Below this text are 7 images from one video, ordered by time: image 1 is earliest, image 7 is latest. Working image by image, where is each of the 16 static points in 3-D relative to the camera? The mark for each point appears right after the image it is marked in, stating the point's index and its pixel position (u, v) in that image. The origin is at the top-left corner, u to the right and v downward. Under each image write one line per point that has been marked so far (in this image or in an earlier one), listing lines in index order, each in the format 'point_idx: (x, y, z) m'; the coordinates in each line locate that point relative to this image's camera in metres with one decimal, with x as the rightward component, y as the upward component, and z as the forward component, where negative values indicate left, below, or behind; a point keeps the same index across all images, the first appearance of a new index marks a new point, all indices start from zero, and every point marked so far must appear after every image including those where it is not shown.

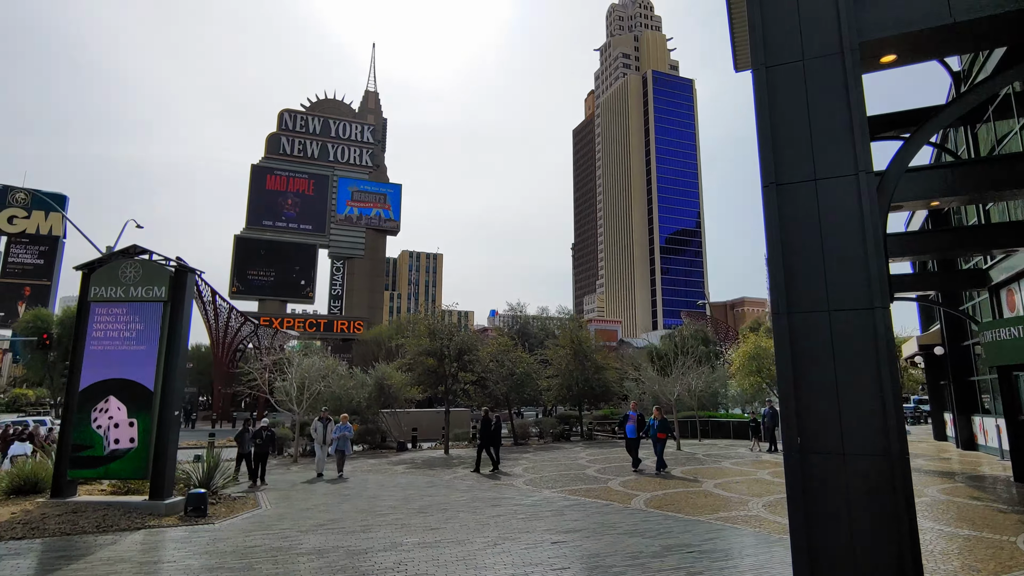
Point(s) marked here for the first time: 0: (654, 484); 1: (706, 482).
0: (+2.8, -3.9, +11.4) m
1: (+3.8, -3.8, +11.5) m
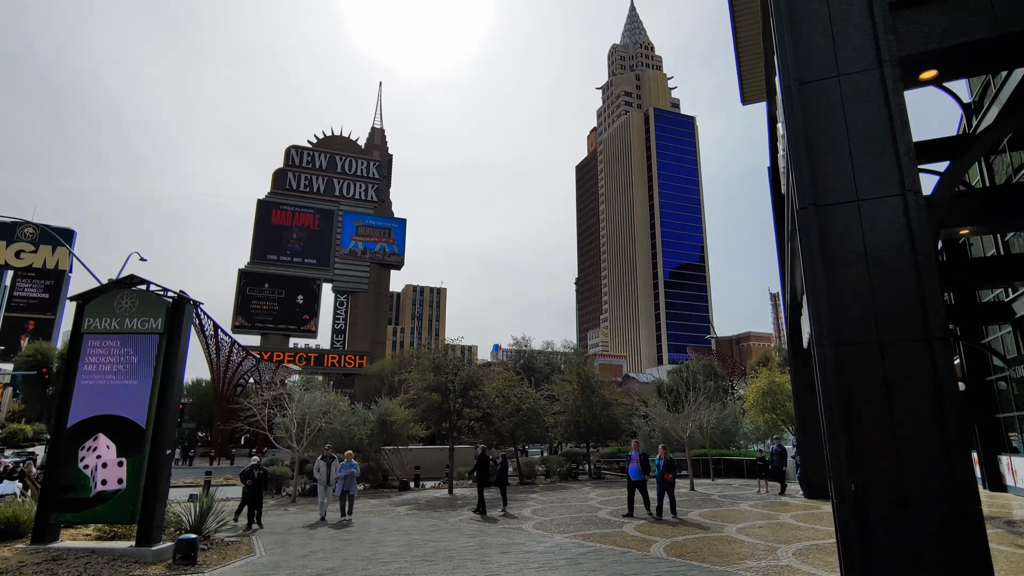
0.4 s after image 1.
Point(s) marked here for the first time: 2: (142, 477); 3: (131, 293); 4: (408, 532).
0: (+3.0, -4.5, +10.8) m
1: (+4.0, -4.4, +10.9) m
2: (-5.1, -2.6, +8.0) m
3: (-5.7, -0.1, +8.7) m
4: (-2.0, -4.6, +11.0) m
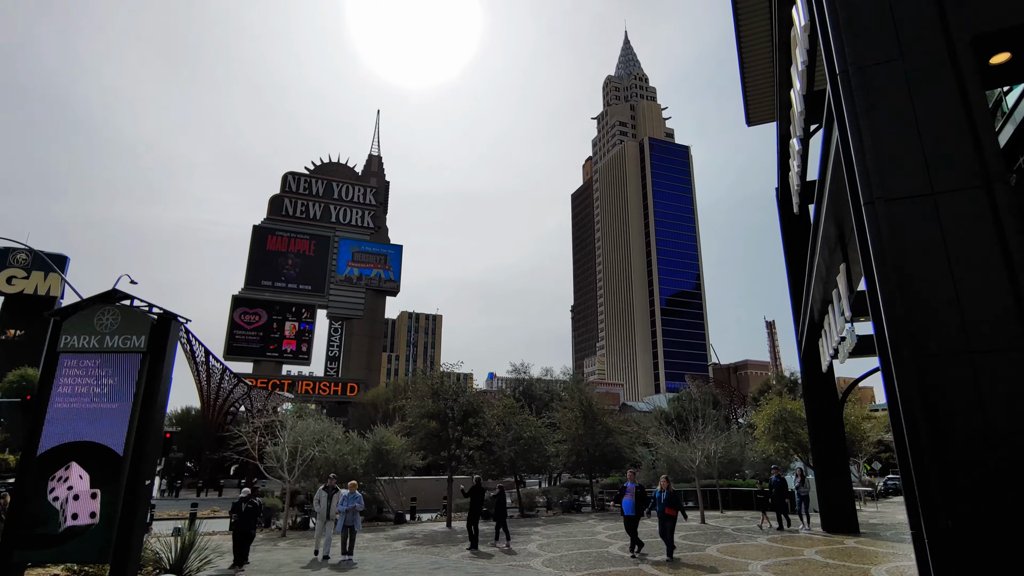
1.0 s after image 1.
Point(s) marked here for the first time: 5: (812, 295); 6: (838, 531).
0: (+3.1, -4.8, +10.0) m
1: (+4.1, -4.8, +10.1) m
2: (-4.9, -2.8, +7.3) m
3: (-5.5, -0.3, +8.0) m
4: (-1.9, -4.9, +10.2) m
5: (+5.7, -0.1, +11.0) m
6: (+8.2, -6.1, +14.7) m
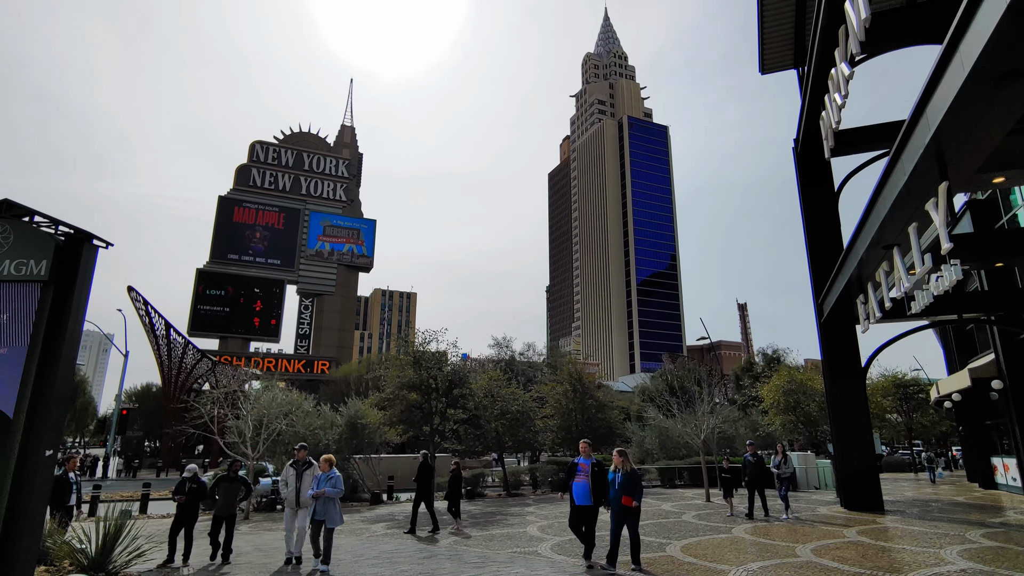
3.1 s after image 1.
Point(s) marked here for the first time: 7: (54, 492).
0: (+3.2, -3.9, +8.6) m
1: (+4.2, -3.9, +8.7) m
2: (-4.7, -1.9, +5.4) m
3: (-5.3, +0.6, +6.0) m
4: (-1.8, -3.9, +8.5) m
5: (+5.7, +0.8, +9.5) m
6: (+8.0, -5.1, +13.5) m
7: (-7.0, -3.1, +8.9) m
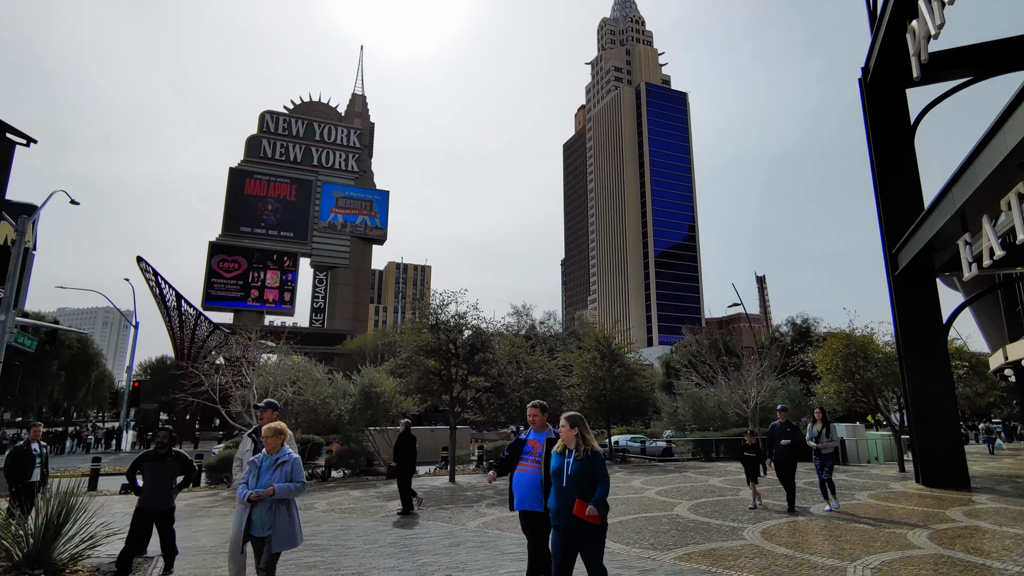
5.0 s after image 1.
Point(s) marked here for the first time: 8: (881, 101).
0: (+3.8, -3.0, +7.0) m
1: (+4.8, -3.0, +7.1) m
2: (-4.2, -1.2, +3.9) m
3: (-4.8, +1.3, +4.5) m
4: (-1.3, -3.1, +7.0) m
5: (+6.3, +1.7, +7.7) m
6: (+8.7, -4.0, +11.8) m
7: (-6.4, -2.3, +7.5) m
8: (+8.6, +4.3, +13.5) m
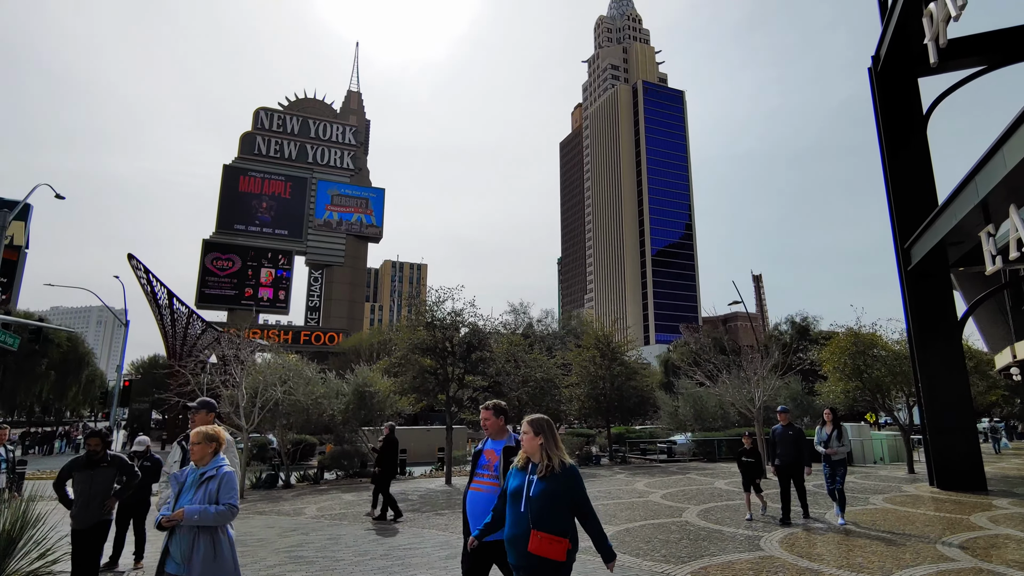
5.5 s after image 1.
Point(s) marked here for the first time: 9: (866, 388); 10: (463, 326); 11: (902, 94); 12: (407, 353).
0: (+3.8, -2.9, +6.5) m
1: (+4.8, -2.9, +6.6) m
2: (-4.2, -1.1, +3.4) m
3: (-4.8, +1.4, +3.9) m
4: (-1.3, -3.0, +6.5) m
5: (+6.3, +1.8, +7.2) m
6: (+8.7, -3.9, +11.4) m
7: (-6.4, -2.2, +6.9) m
8: (+8.5, +4.4, +13.1) m
9: (+9.6, -2.7, +15.9) m
10: (-1.4, -1.1, +17.4) m
11: (+8.7, +4.3, +13.0) m
12: (-3.1, -1.9, +17.0) m
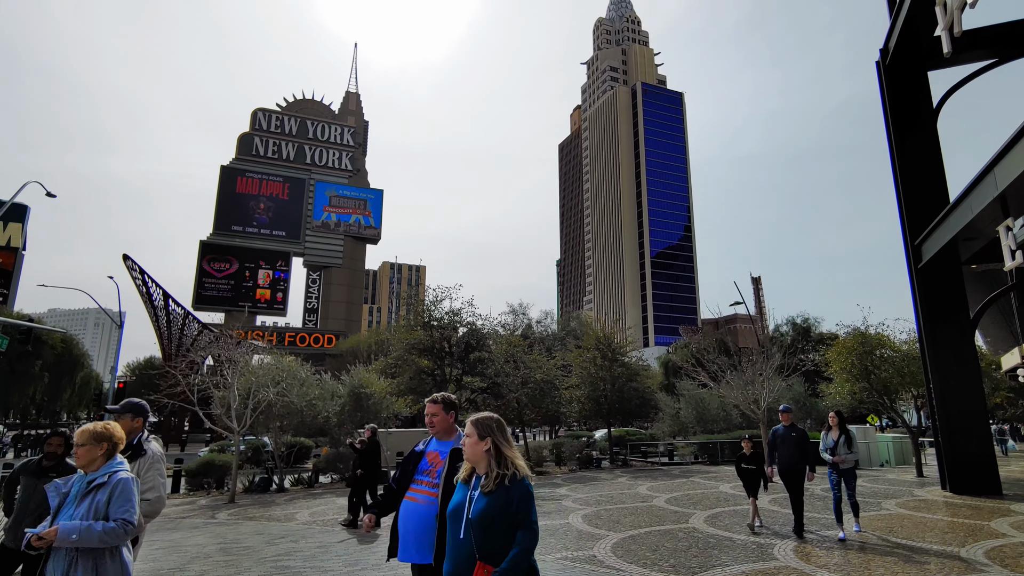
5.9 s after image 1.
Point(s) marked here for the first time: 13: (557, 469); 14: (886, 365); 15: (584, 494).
0: (+3.8, -2.9, +6.2) m
1: (+4.8, -2.9, +6.3) m
2: (-4.2, -1.0, +3.0) m
3: (-4.8, +1.5, +3.6) m
4: (-1.3, -3.0, +6.2) m
5: (+6.3, +1.8, +6.9) m
6: (+8.7, -3.9, +11.0) m
7: (-6.4, -2.1, +6.6) m
8: (+8.5, +4.4, +12.7) m
9: (+9.6, -2.7, +15.6) m
10: (-1.5, -1.1, +17.0) m
11: (+8.7, +4.4, +12.7) m
12: (-3.1, -1.9, +16.7) m
13: (+1.6, -6.0, +19.3) m
14: (+9.8, -2.0, +15.3) m
15: (+1.5, -4.4, +12.3) m
